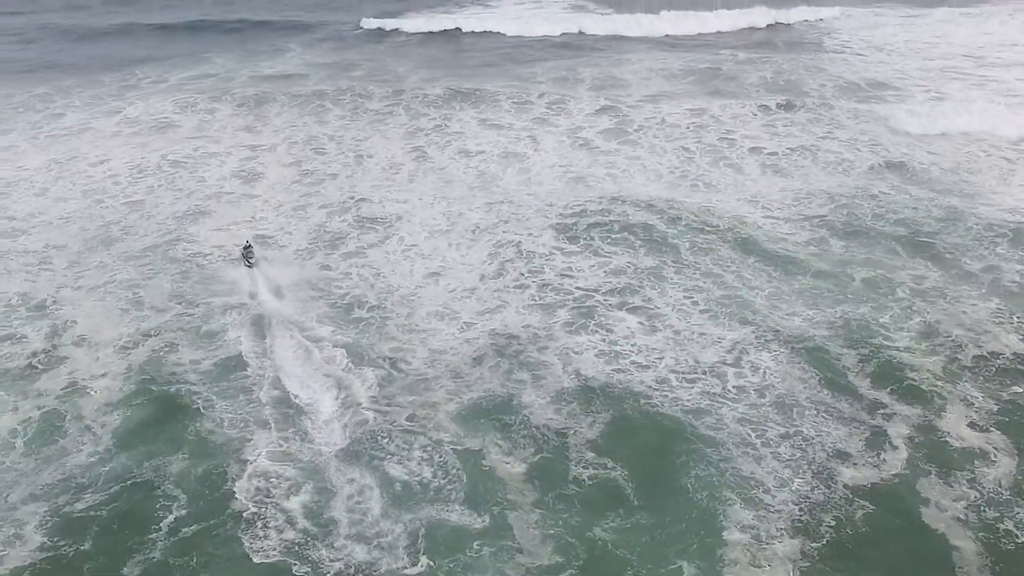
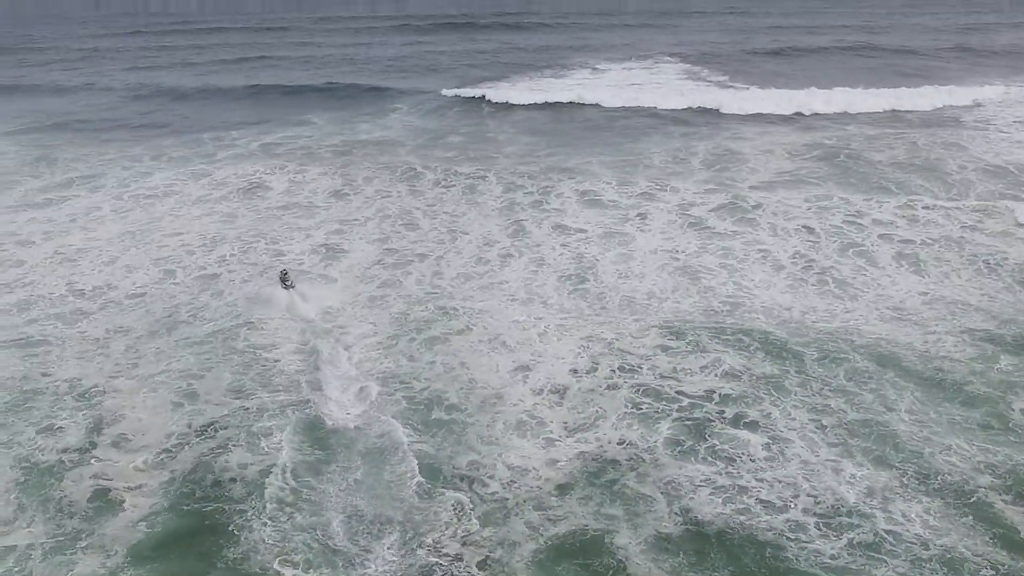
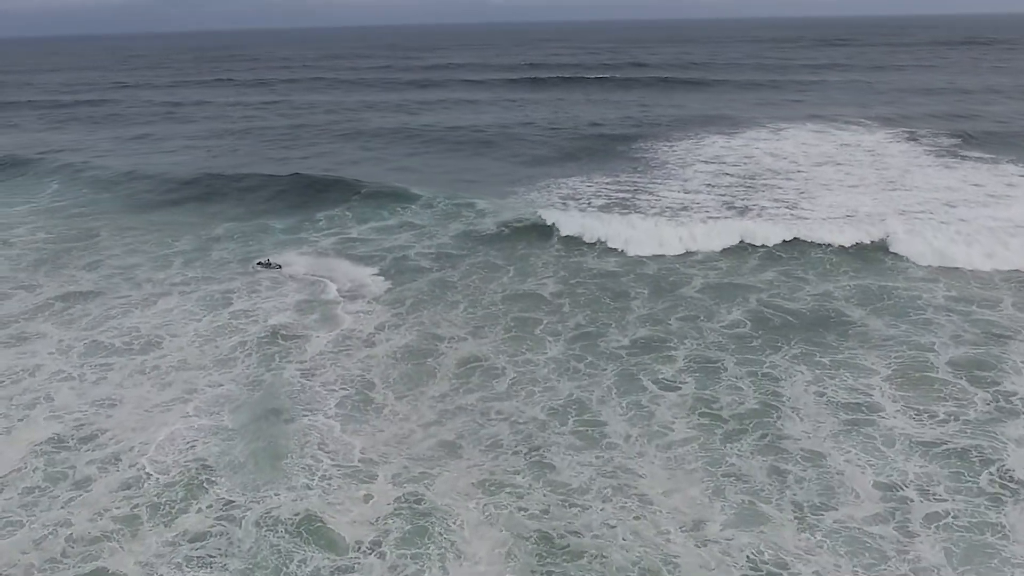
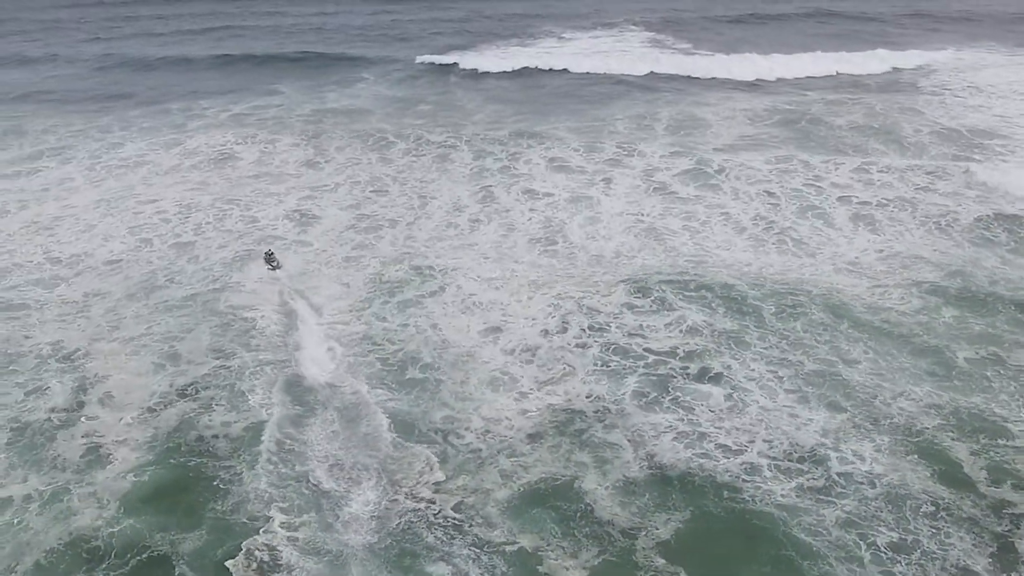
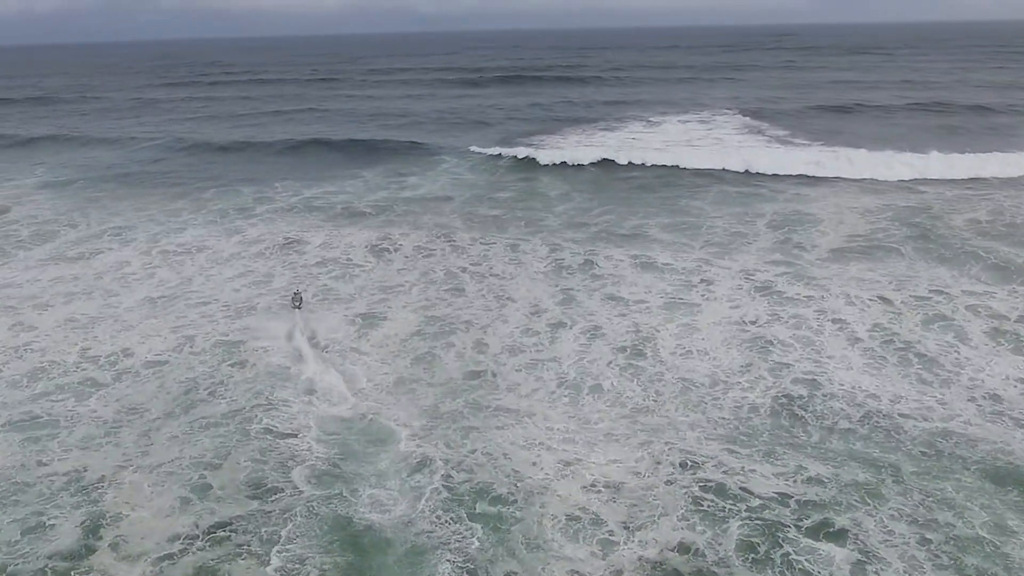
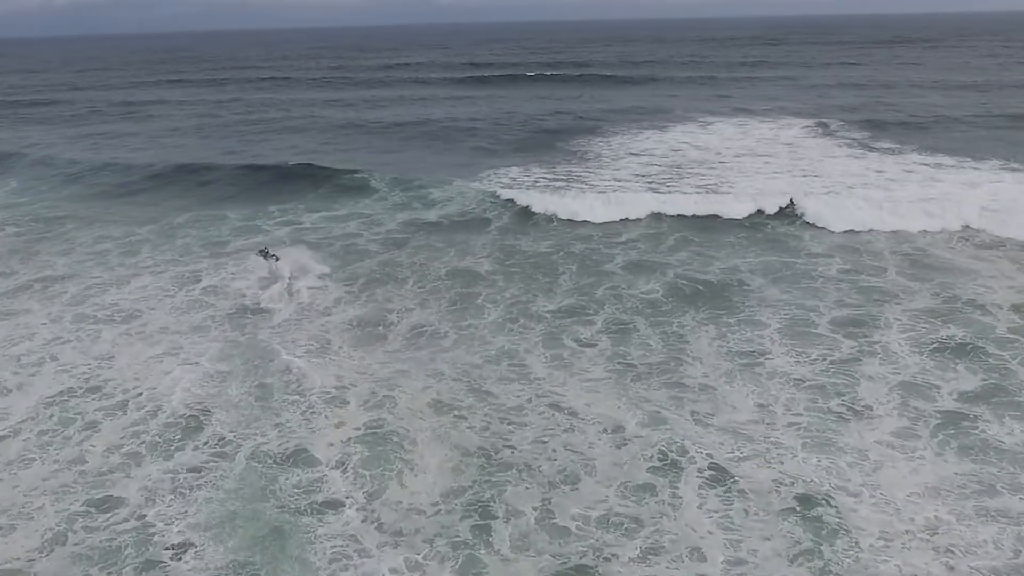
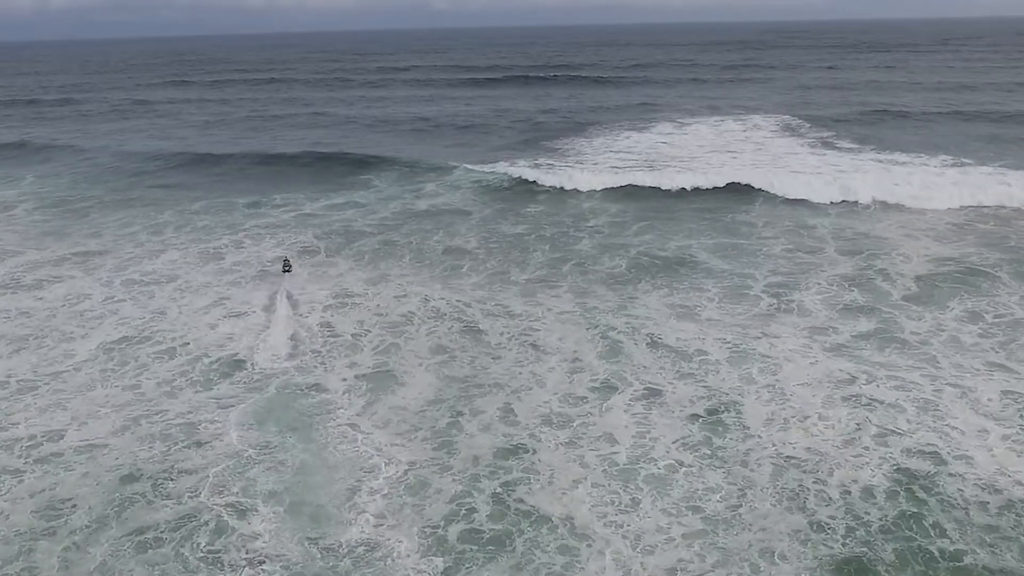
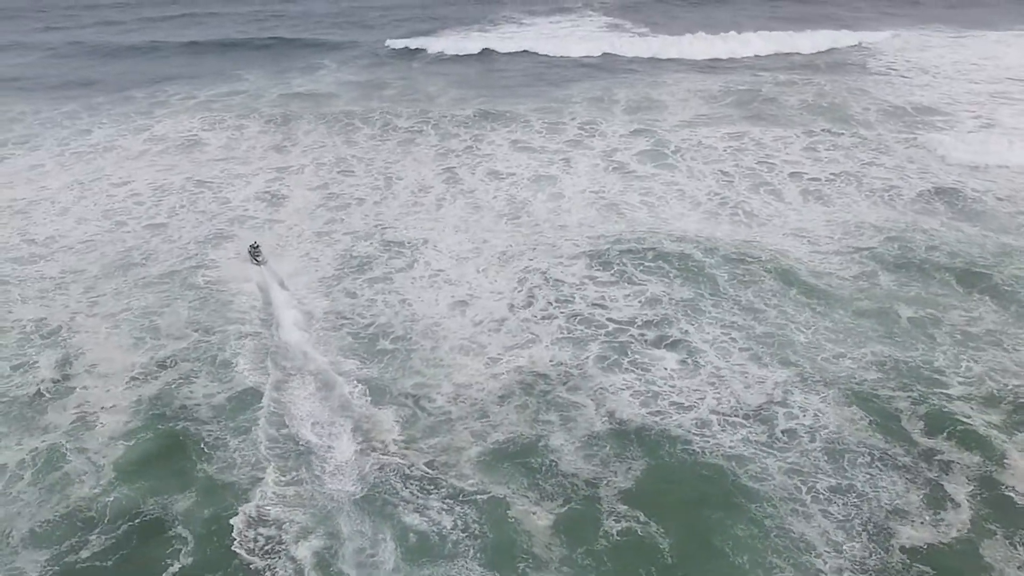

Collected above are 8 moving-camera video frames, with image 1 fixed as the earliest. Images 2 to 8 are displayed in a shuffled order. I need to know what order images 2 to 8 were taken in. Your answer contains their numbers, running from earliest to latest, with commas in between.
8, 4, 2, 5, 7, 6, 3
